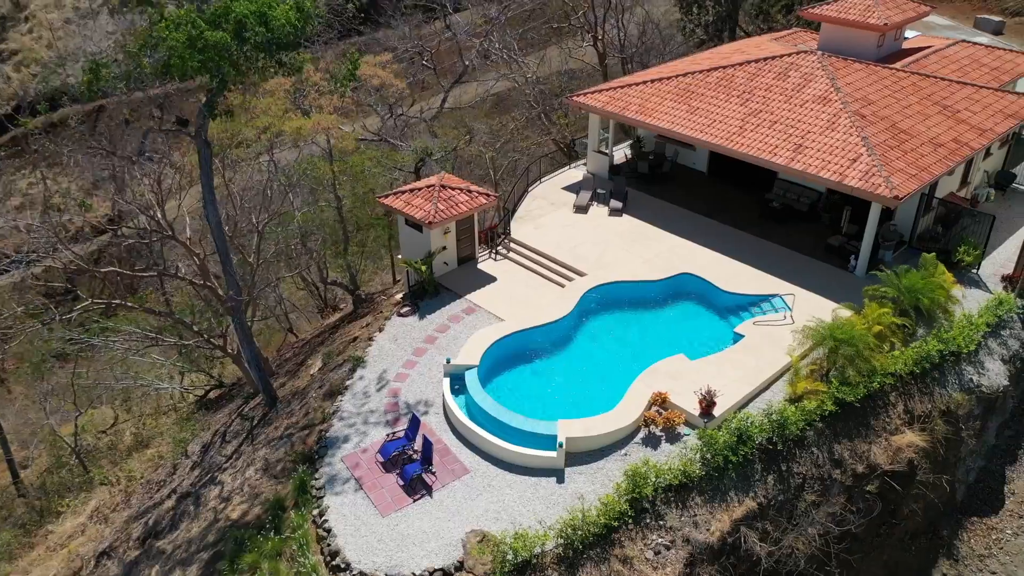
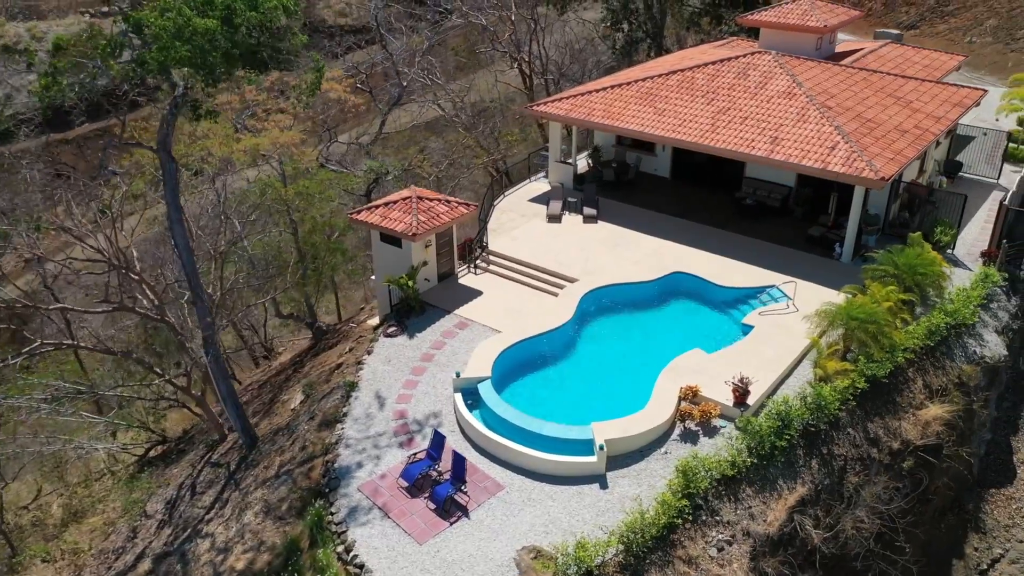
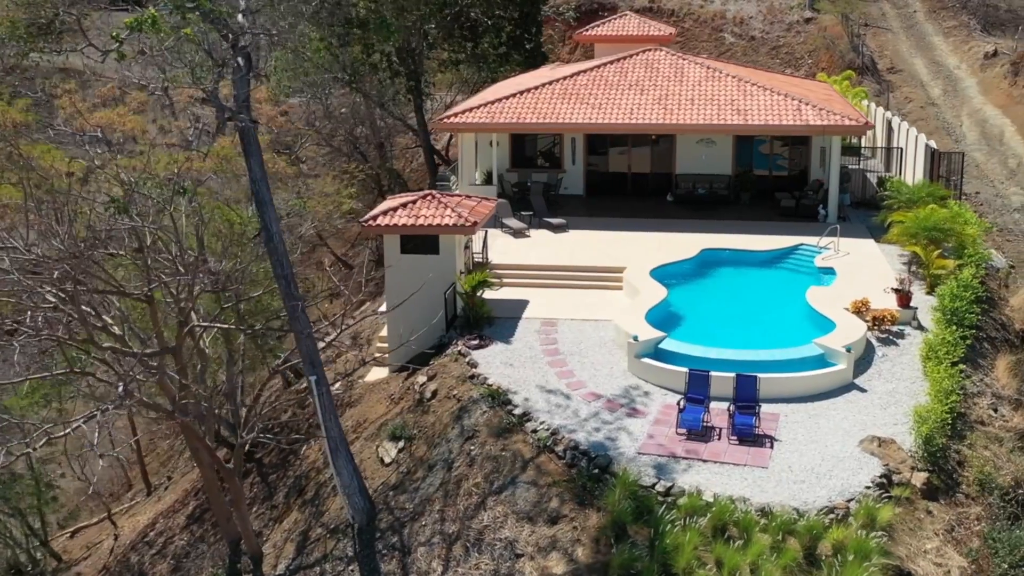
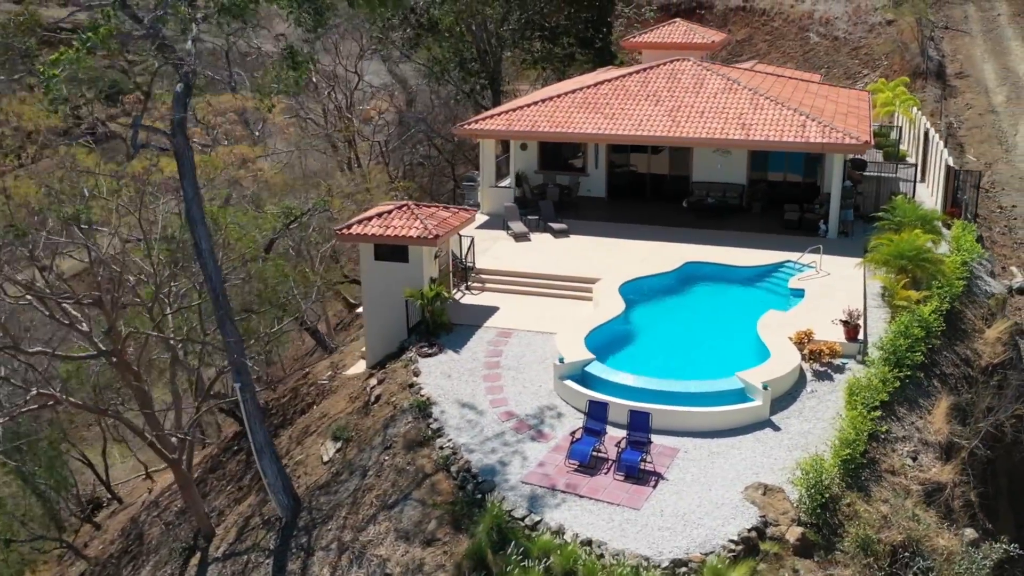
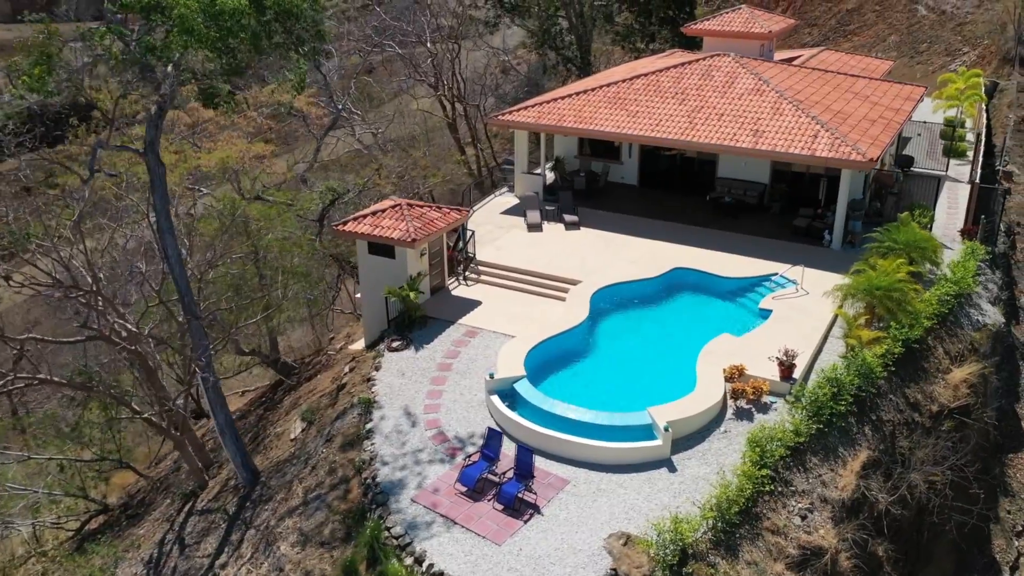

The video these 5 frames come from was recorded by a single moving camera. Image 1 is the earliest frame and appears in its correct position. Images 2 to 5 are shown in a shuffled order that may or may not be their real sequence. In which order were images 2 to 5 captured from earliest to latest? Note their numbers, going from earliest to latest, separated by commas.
2, 5, 4, 3
